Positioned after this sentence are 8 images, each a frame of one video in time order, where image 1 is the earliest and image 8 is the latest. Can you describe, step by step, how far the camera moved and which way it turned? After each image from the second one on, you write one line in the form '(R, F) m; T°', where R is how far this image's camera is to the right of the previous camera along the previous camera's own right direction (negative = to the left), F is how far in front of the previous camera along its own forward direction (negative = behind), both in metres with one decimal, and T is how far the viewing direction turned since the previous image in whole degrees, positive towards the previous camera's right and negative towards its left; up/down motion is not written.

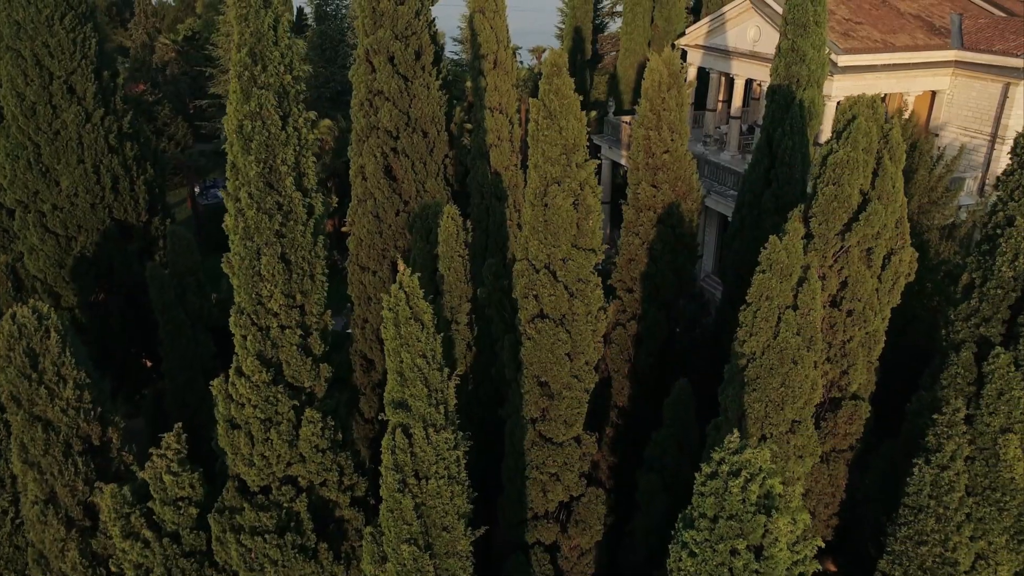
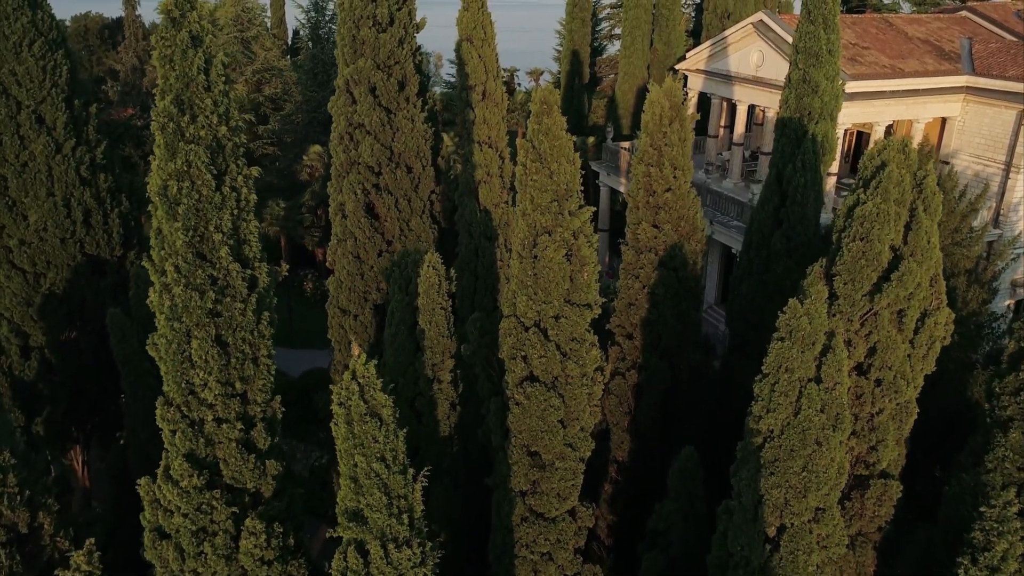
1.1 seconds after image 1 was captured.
(+0.2, +1.1) m; 0°
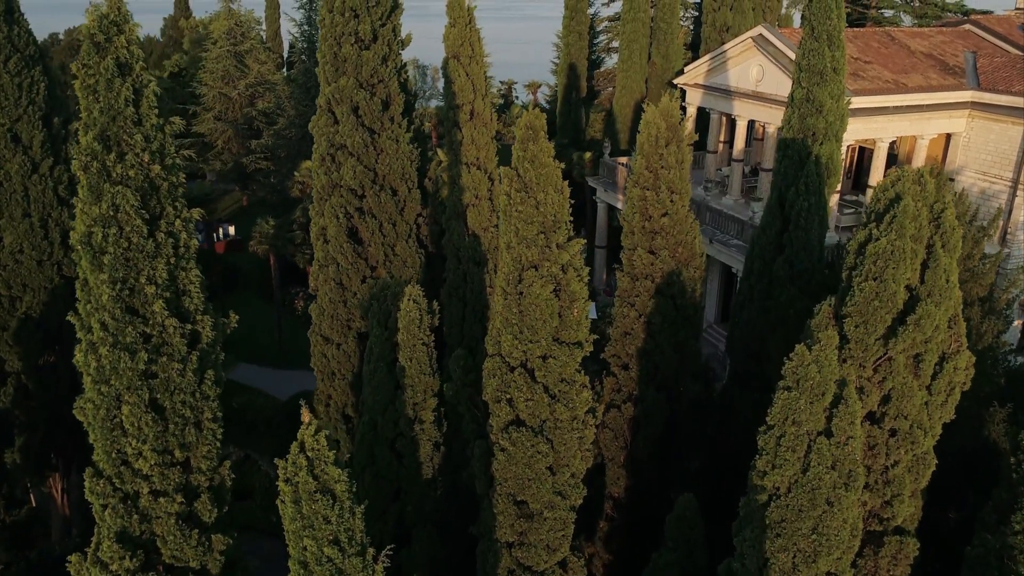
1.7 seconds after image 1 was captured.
(+0.2, +0.7) m; 0°
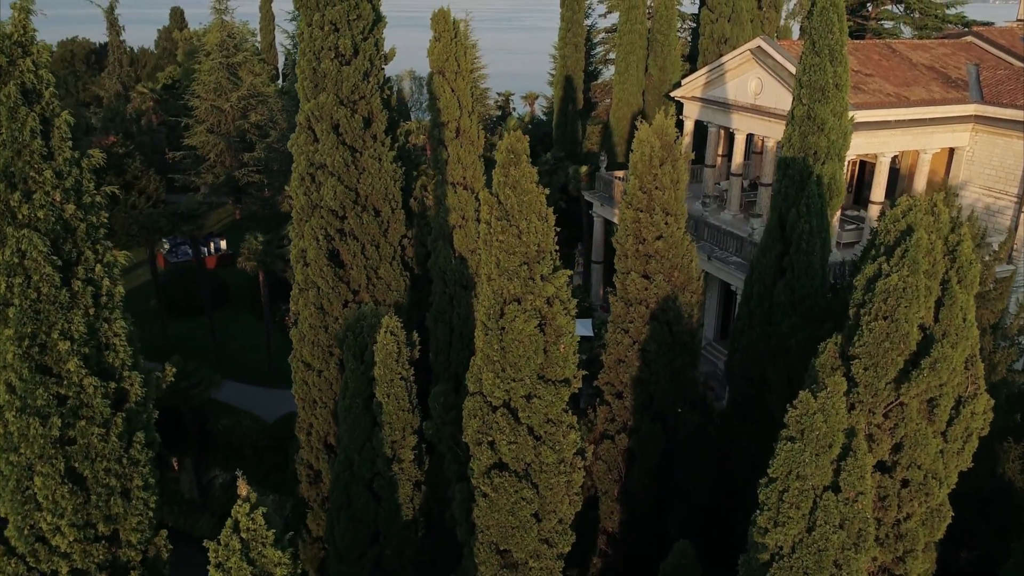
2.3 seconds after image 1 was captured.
(+0.2, +0.6) m; 0°
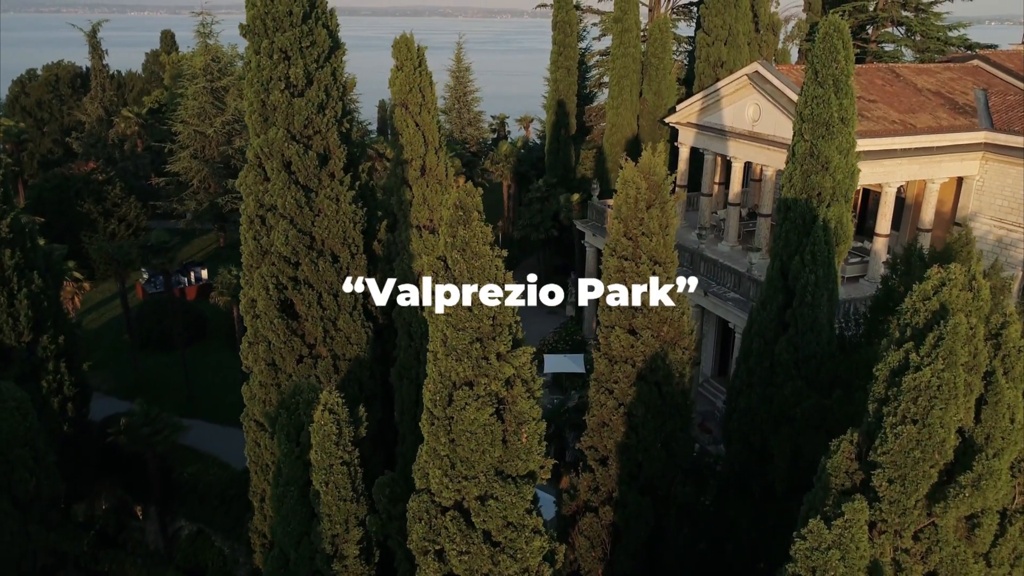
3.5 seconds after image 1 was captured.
(+0.4, +1.3) m; 0°
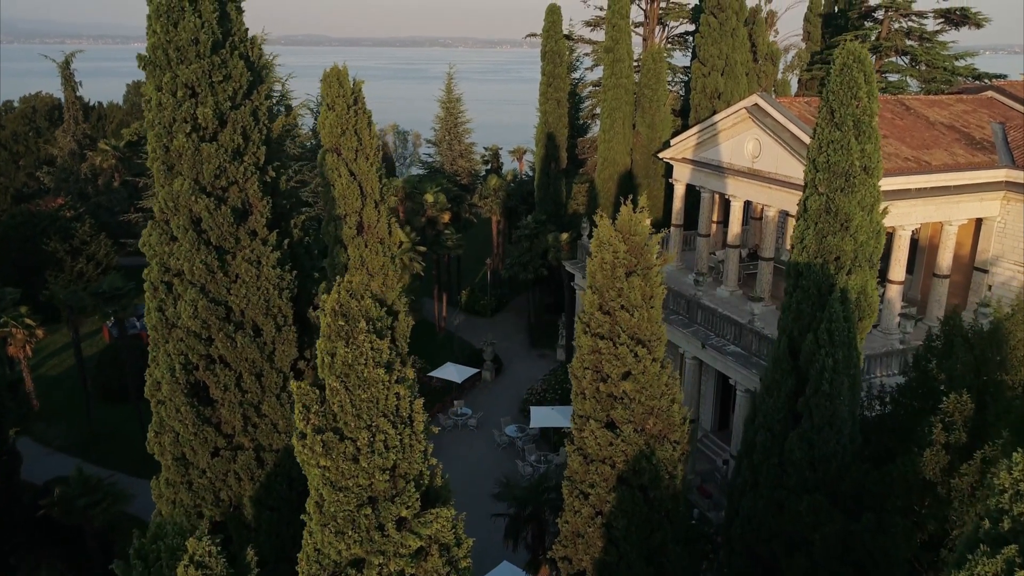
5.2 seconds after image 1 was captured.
(+0.6, +2.0) m; 0°
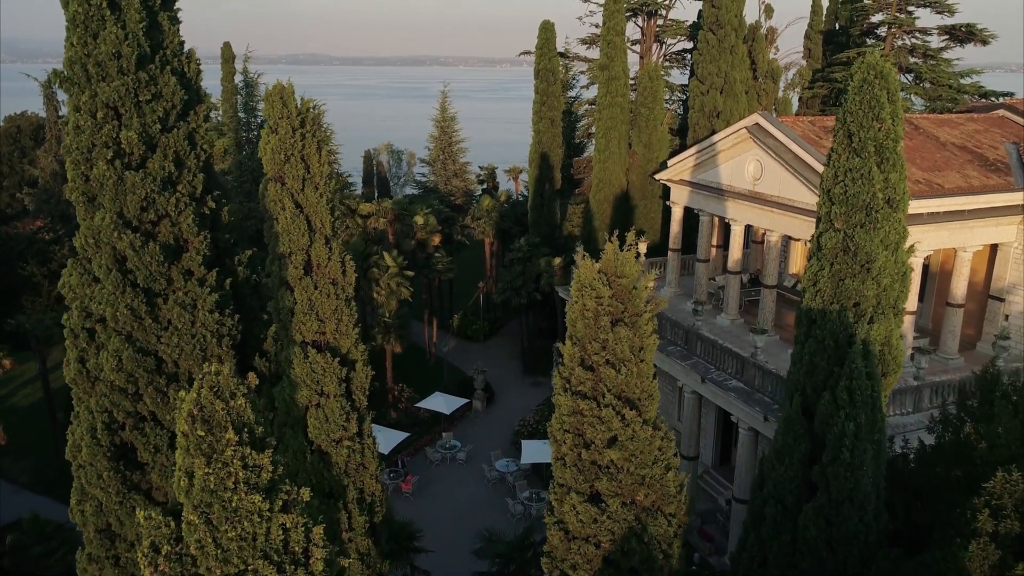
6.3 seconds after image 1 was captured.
(+0.3, +1.2) m; 0°
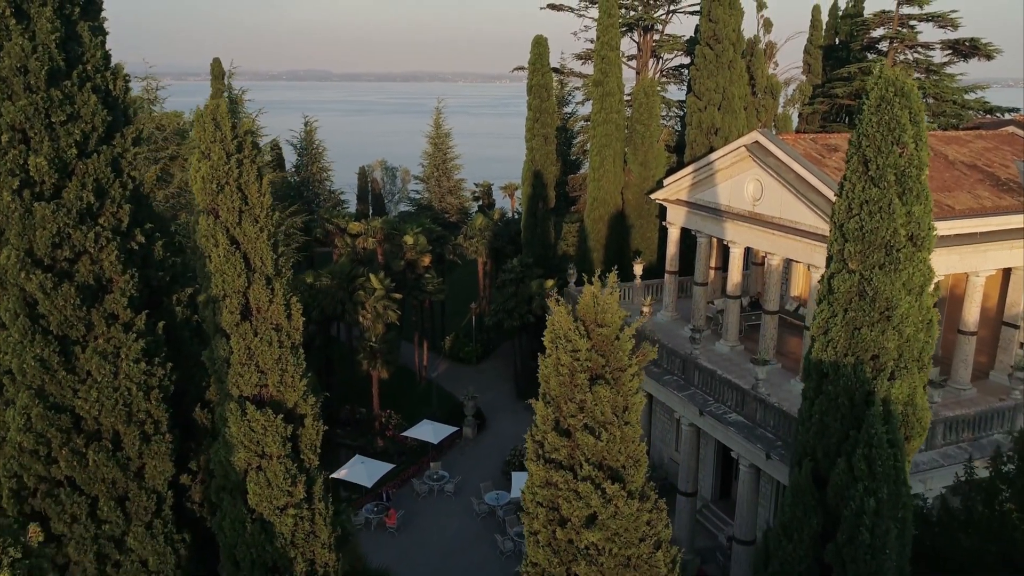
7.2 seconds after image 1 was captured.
(+0.3, +1.1) m; 0°
